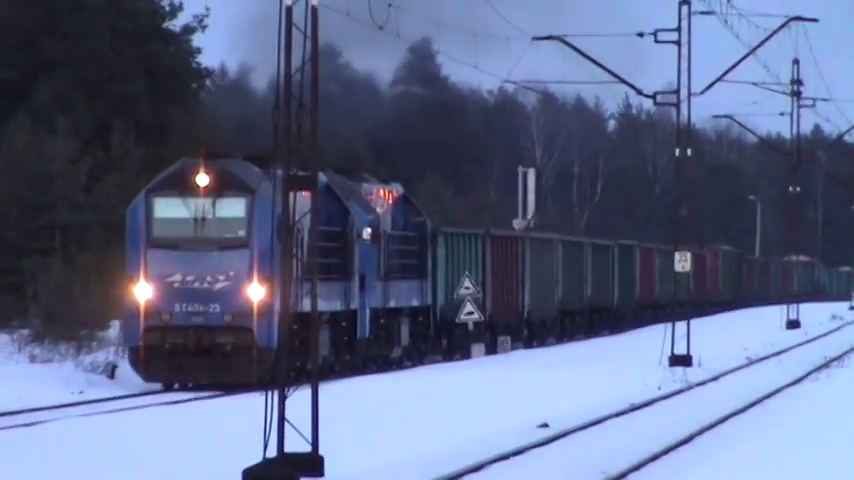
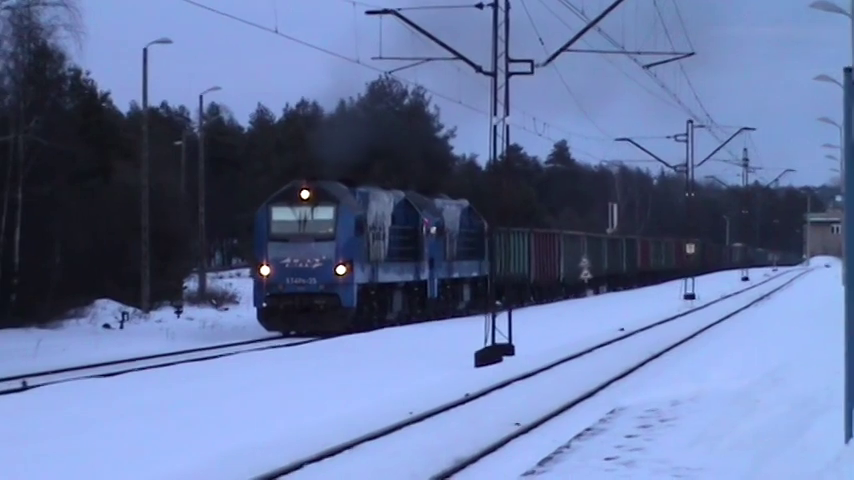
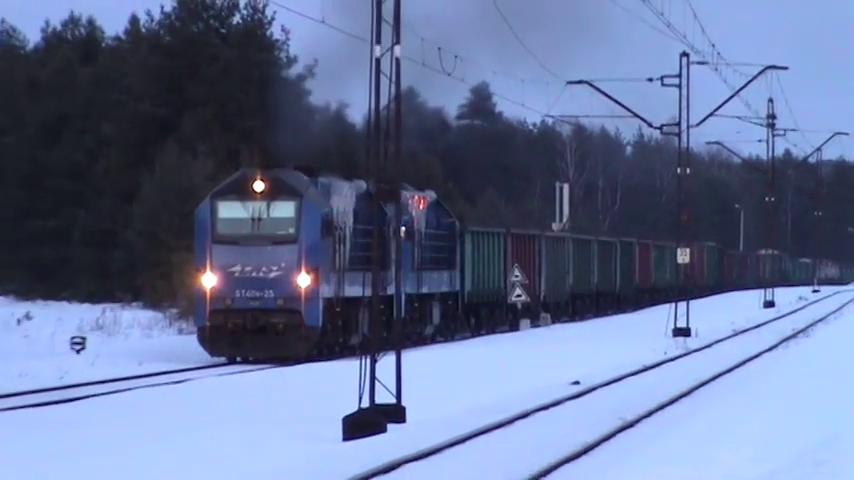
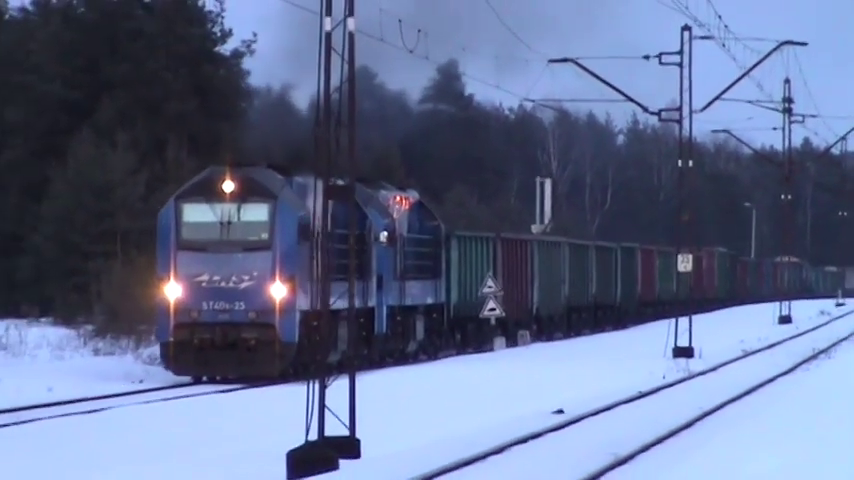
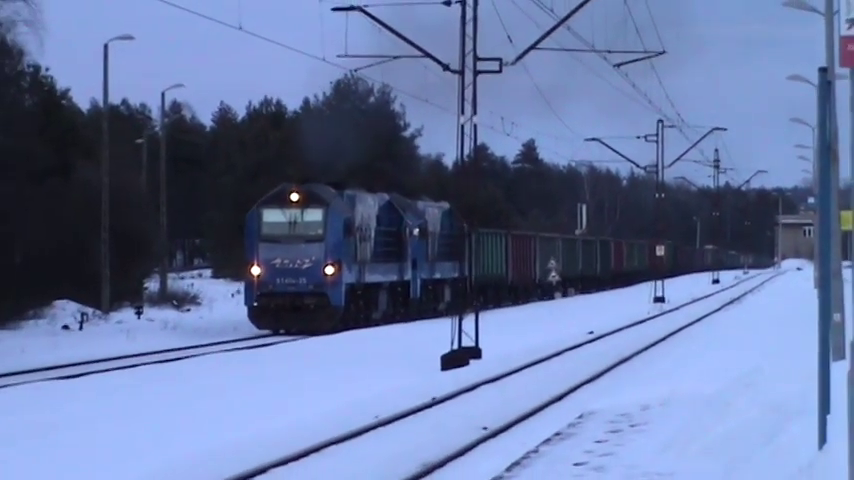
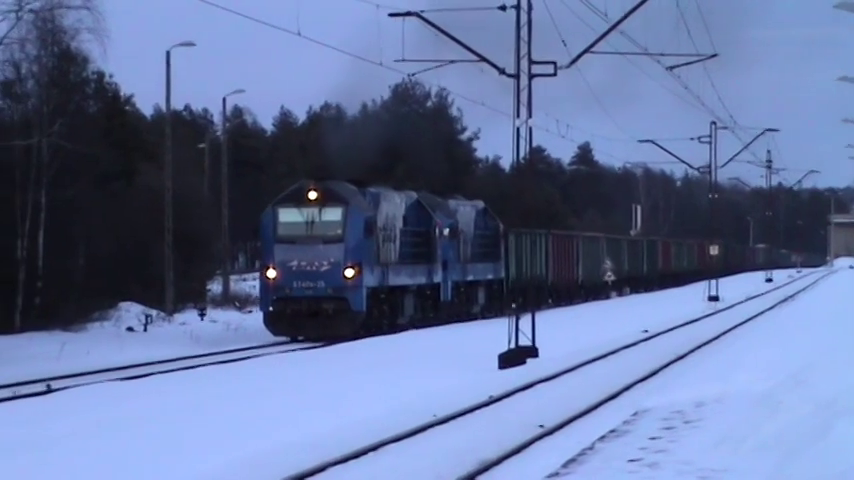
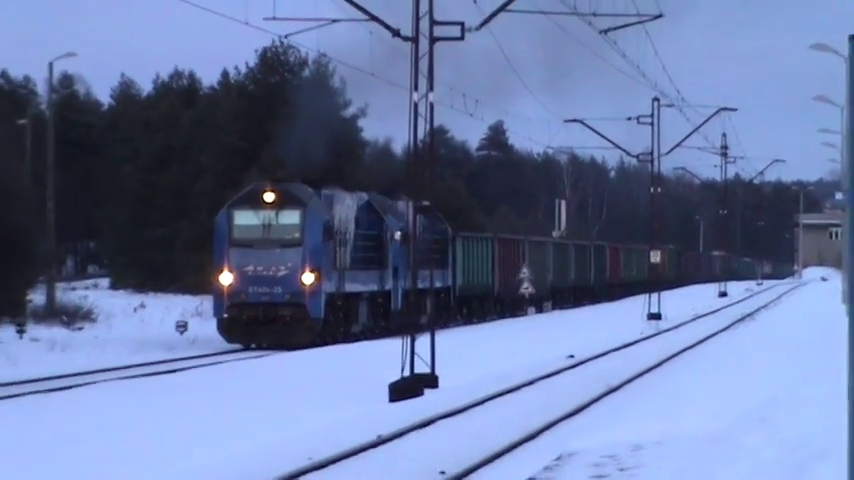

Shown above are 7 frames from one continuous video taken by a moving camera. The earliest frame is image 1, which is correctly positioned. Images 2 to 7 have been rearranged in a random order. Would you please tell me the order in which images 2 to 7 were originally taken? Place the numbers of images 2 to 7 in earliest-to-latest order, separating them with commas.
4, 3, 7, 5, 2, 6
